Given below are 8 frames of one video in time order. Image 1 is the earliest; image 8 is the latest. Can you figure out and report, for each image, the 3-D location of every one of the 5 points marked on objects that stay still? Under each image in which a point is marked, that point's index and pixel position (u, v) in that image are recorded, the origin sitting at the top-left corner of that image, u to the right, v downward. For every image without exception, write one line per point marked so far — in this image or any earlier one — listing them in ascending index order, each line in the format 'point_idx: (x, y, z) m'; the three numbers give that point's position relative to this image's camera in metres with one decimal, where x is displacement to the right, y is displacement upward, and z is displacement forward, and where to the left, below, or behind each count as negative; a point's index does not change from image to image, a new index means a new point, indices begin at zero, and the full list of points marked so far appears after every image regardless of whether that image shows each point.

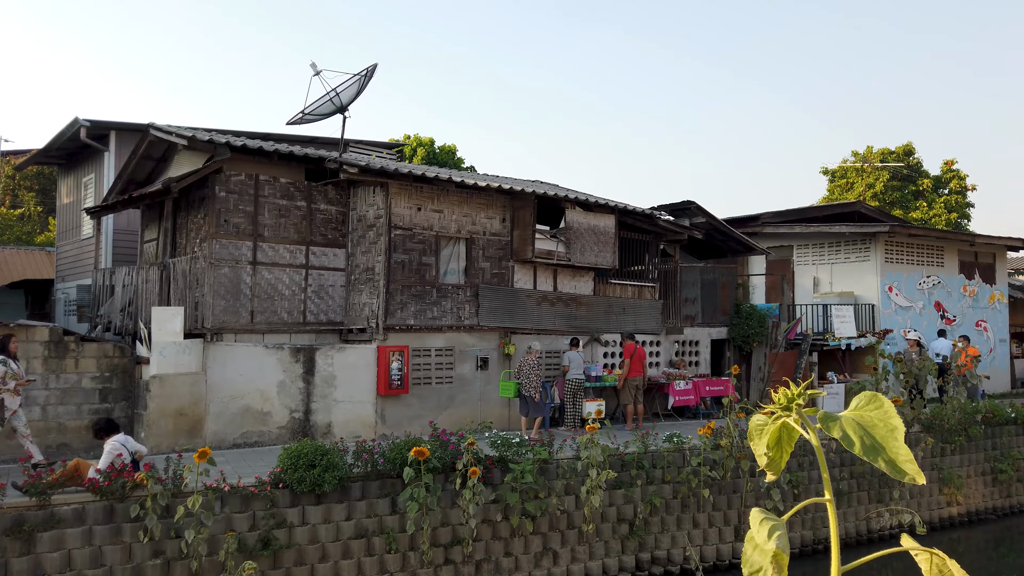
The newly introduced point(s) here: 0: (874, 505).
0: (+5.9, -3.6, +11.8) m
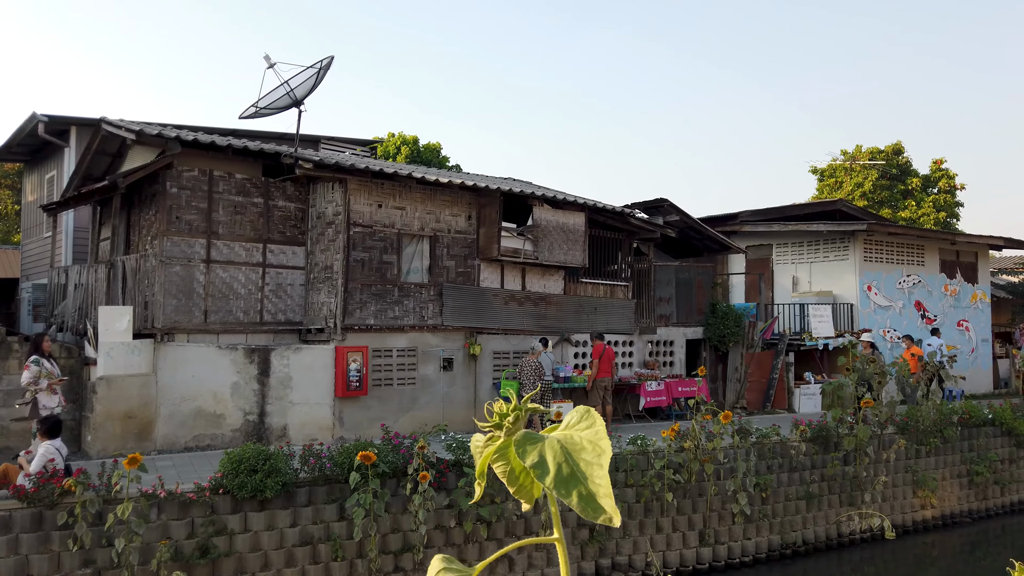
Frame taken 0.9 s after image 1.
0: (+5.3, -3.5, +11.5) m
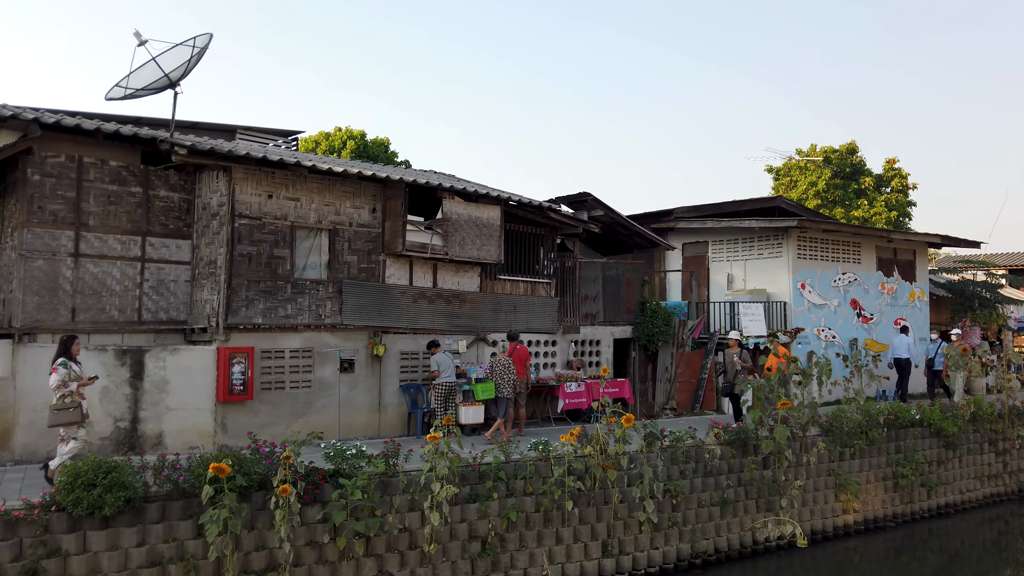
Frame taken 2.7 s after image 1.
0: (+3.9, -3.5, +11.1) m
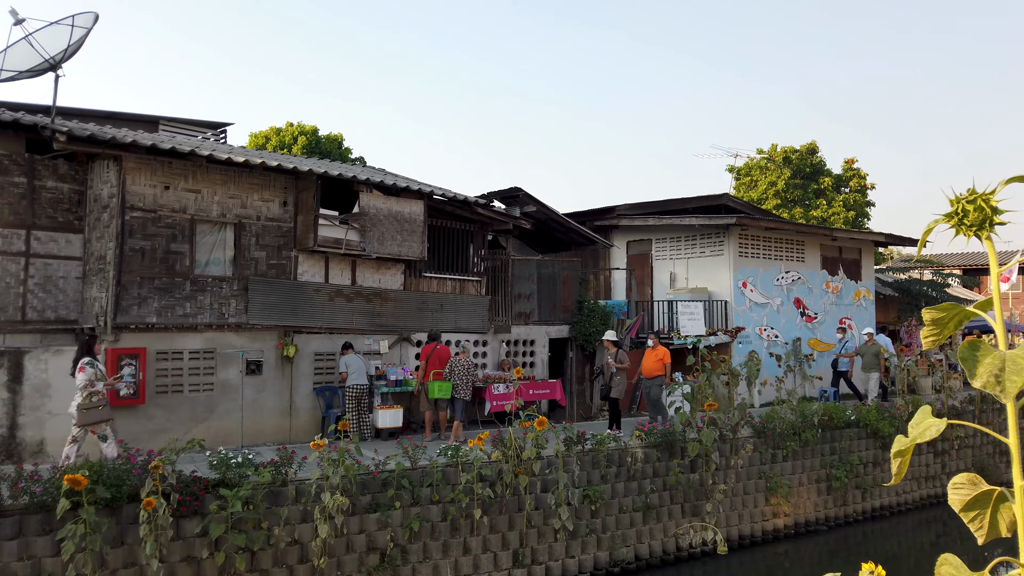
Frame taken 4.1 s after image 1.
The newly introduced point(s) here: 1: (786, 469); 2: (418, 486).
0: (+2.6, -3.5, +10.7) m
1: (+4.6, -3.0, +12.0) m
2: (-1.2, -2.5, +8.9) m
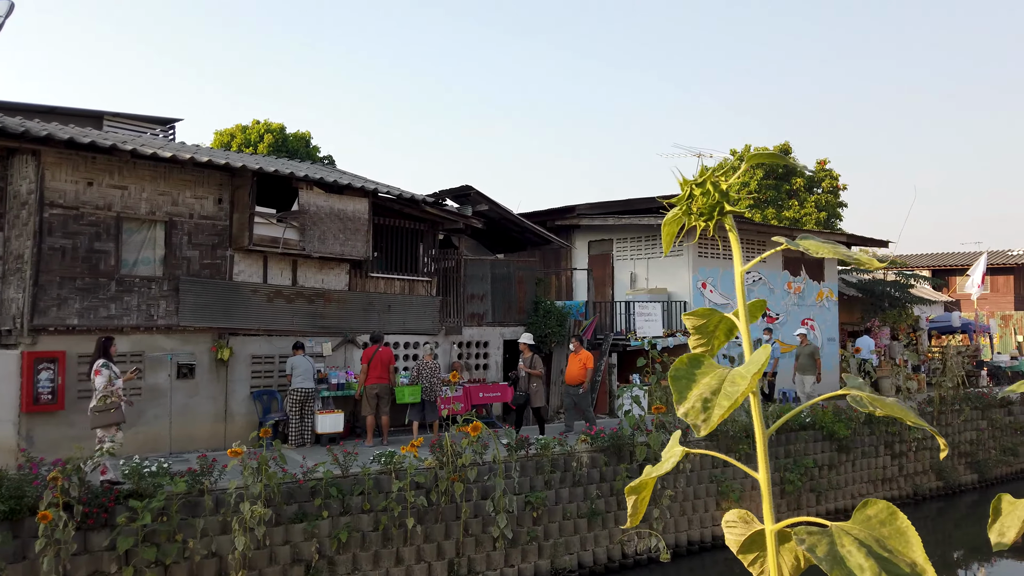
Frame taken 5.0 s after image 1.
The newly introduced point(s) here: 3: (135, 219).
0: (+1.8, -3.5, +10.5) m
1: (+3.7, -3.0, +11.8) m
2: (-1.9, -2.5, +8.5) m
3: (-5.2, +0.9, +9.8) m
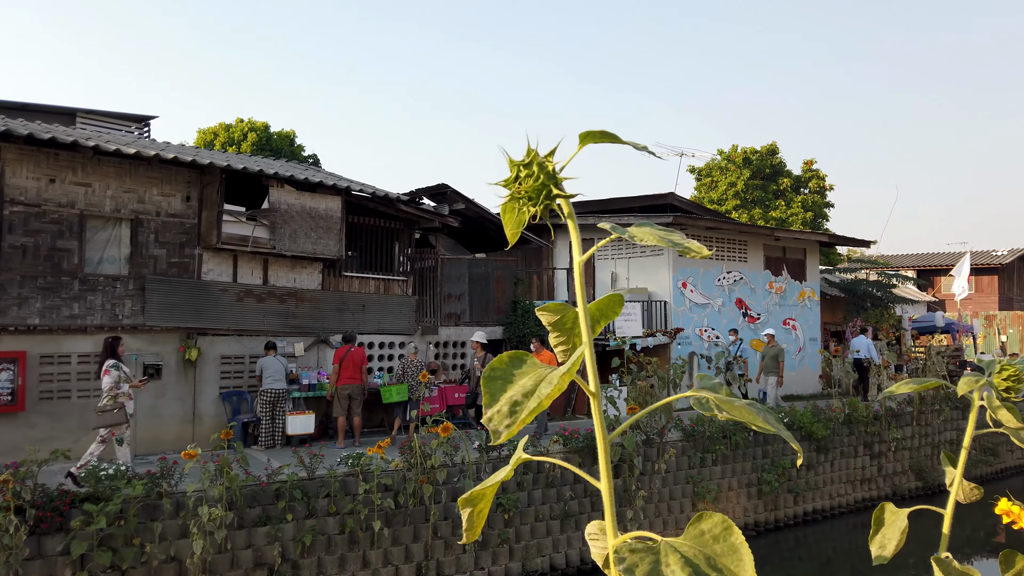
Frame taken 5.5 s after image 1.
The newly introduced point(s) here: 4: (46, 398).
0: (+1.4, -3.5, +10.4) m
1: (+3.3, -3.0, +11.7) m
2: (-2.3, -2.5, +8.4) m
3: (-5.6, +1.0, +9.6) m
4: (-6.0, -1.4, +9.1) m
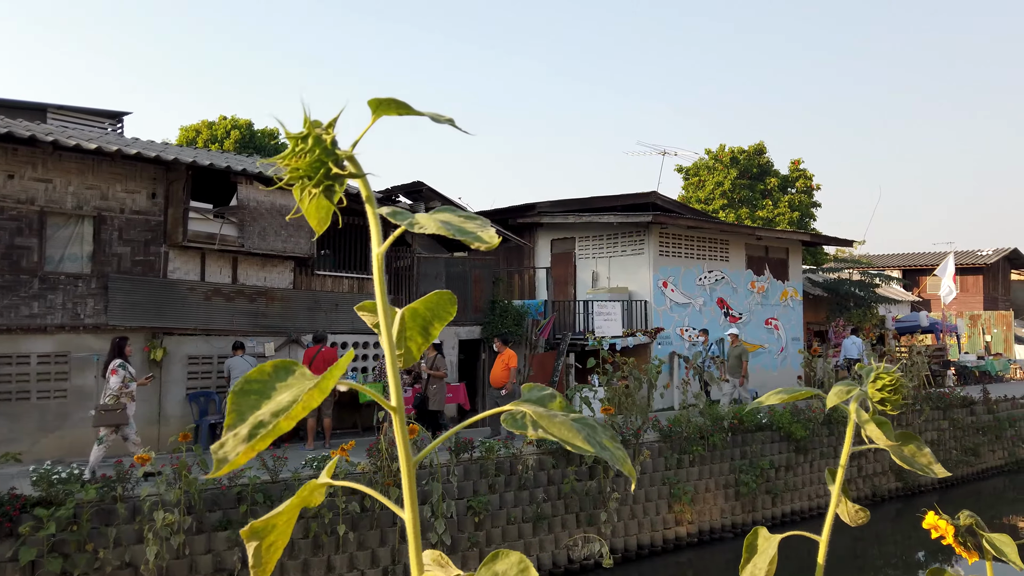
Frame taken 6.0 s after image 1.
0: (+1.0, -3.5, +10.2) m
1: (+2.9, -3.0, +11.6) m
2: (-2.7, -2.4, +8.2) m
3: (-5.9, +1.0, +9.4) m
4: (-6.3, -1.4, +8.9) m
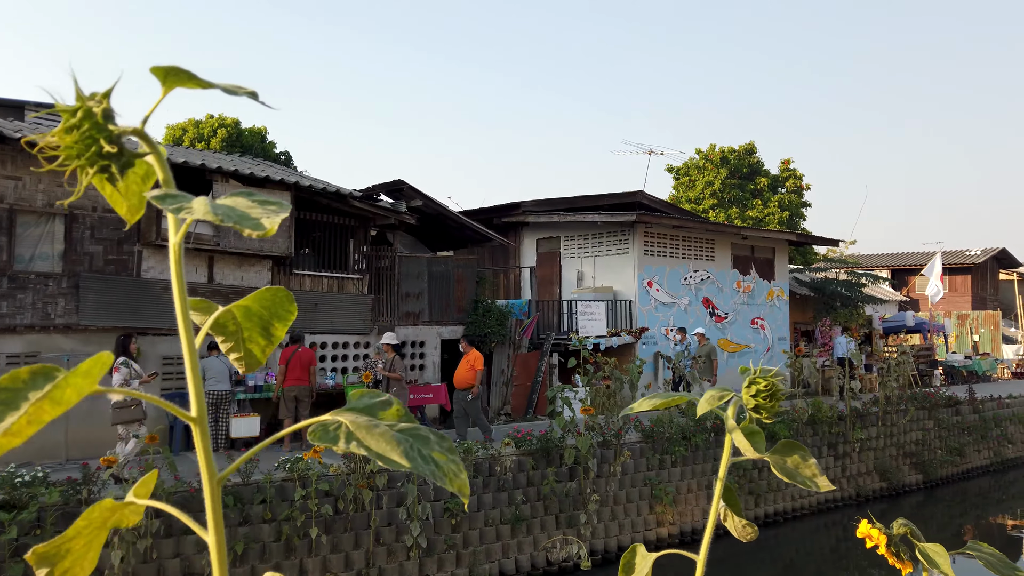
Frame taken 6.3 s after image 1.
0: (+0.7, -3.4, +10.1) m
1: (+2.6, -3.0, +11.5) m
2: (-3.0, -2.4, +8.1) m
3: (-6.2, +1.0, +9.3) m
4: (-6.6, -1.4, +8.8) m
